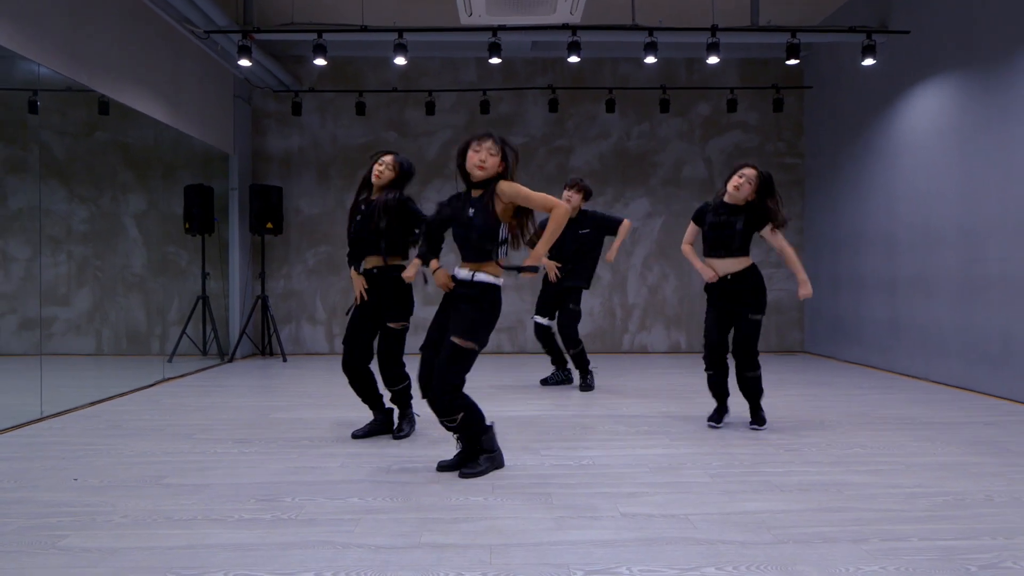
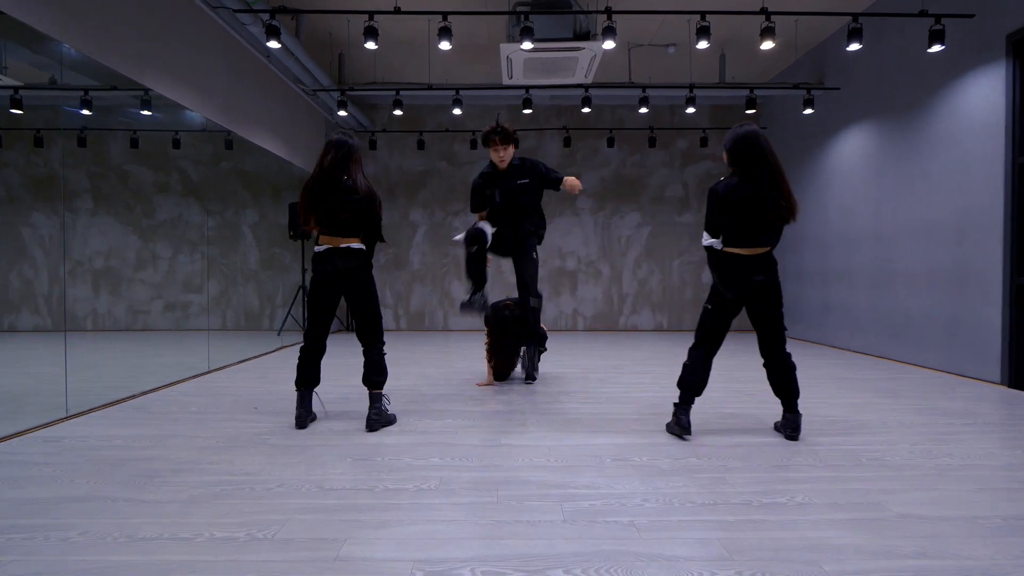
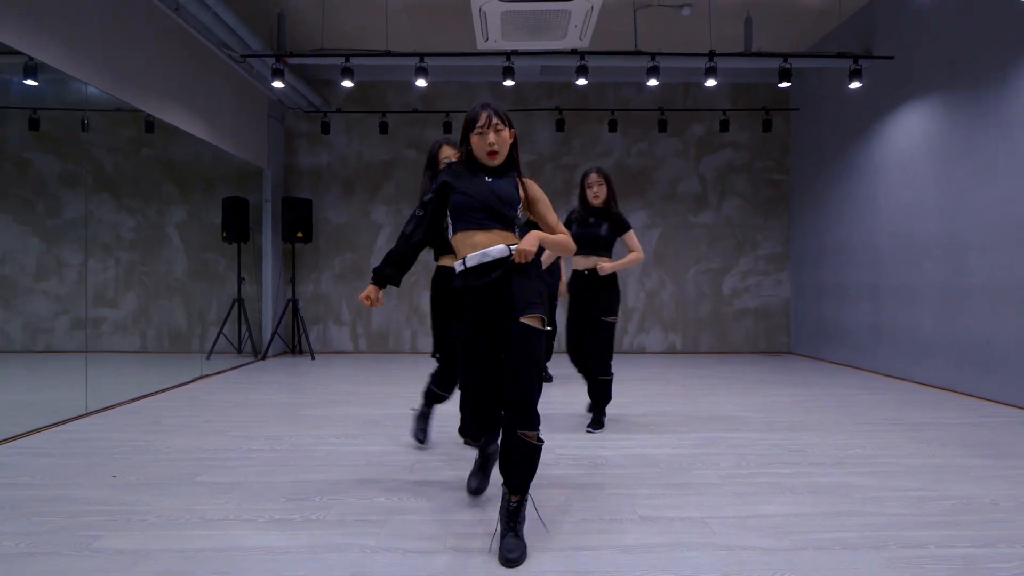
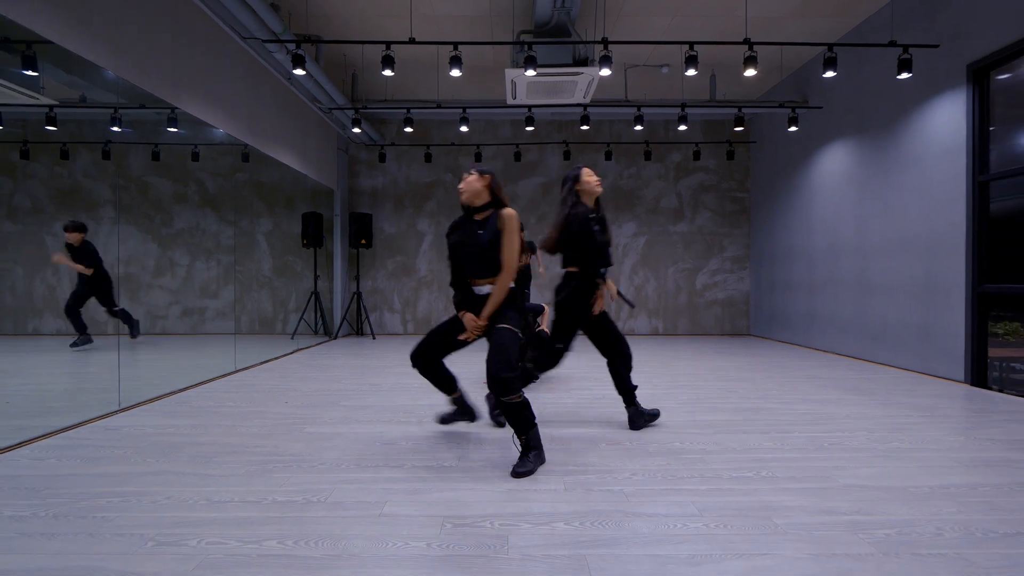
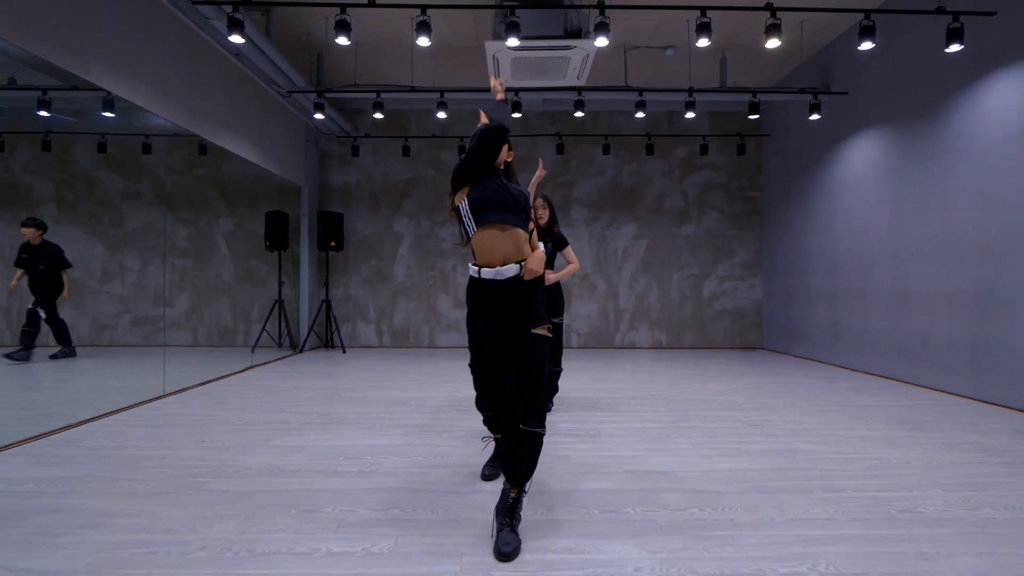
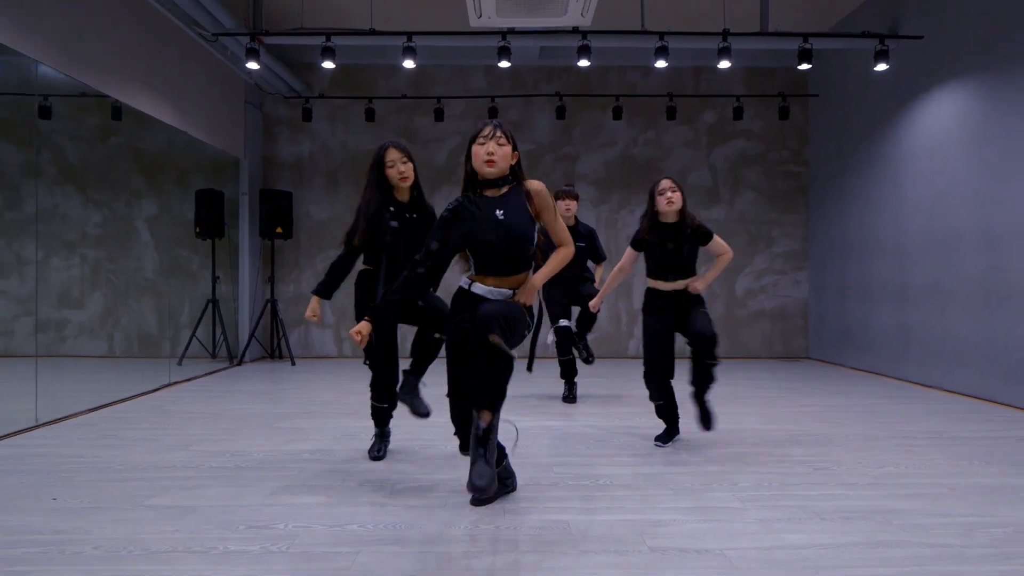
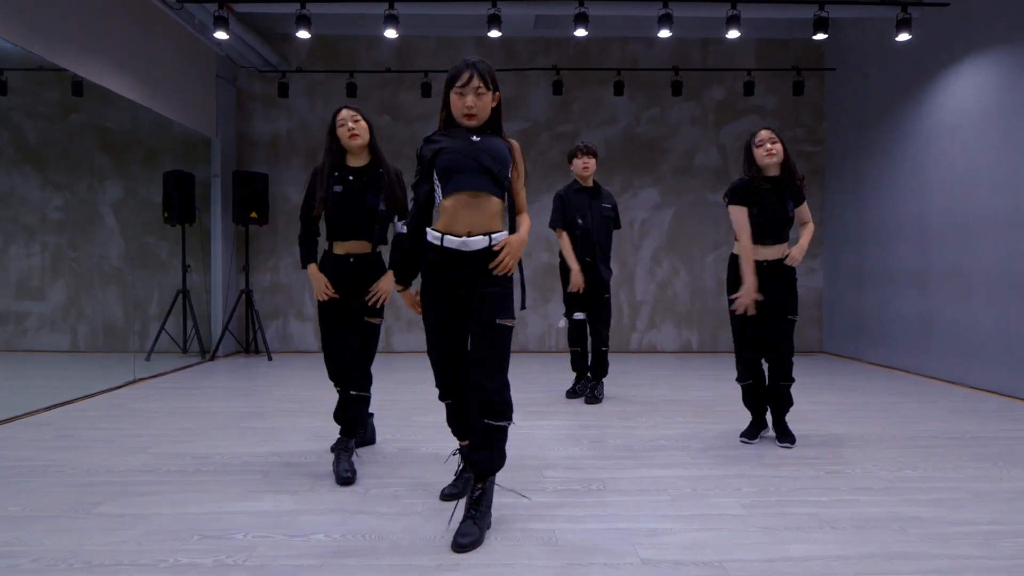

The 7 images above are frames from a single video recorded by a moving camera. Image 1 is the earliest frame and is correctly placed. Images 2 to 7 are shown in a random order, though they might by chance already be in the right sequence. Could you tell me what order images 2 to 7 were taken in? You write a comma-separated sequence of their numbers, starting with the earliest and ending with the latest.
7, 6, 3, 5, 4, 2
